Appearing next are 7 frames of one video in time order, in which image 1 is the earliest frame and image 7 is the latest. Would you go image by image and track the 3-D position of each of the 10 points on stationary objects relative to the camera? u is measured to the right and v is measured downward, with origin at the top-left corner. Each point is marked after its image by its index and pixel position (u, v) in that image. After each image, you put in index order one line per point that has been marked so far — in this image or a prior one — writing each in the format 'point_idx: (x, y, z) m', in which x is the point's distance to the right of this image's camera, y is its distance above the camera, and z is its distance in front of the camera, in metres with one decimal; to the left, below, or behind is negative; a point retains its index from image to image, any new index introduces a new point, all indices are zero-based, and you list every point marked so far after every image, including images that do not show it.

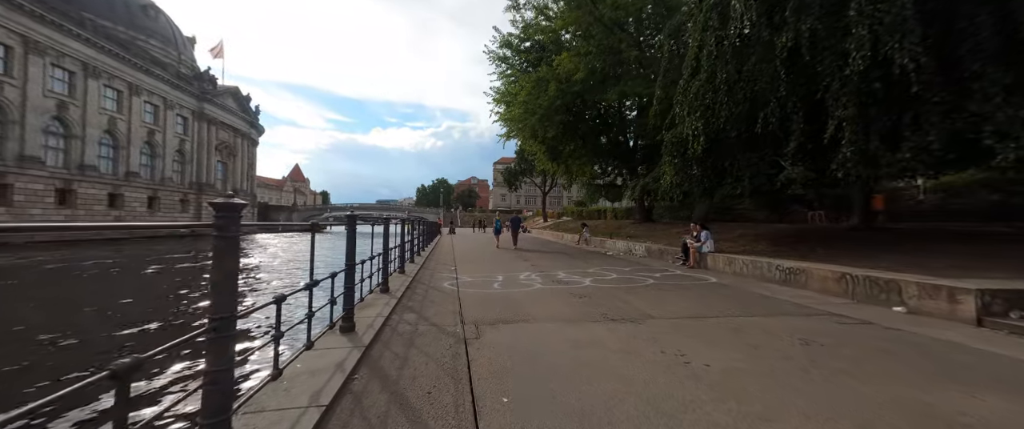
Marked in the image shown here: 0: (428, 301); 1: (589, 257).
0: (-1.7, -1.7, +6.8) m
1: (+3.5, -1.8, +14.7) m
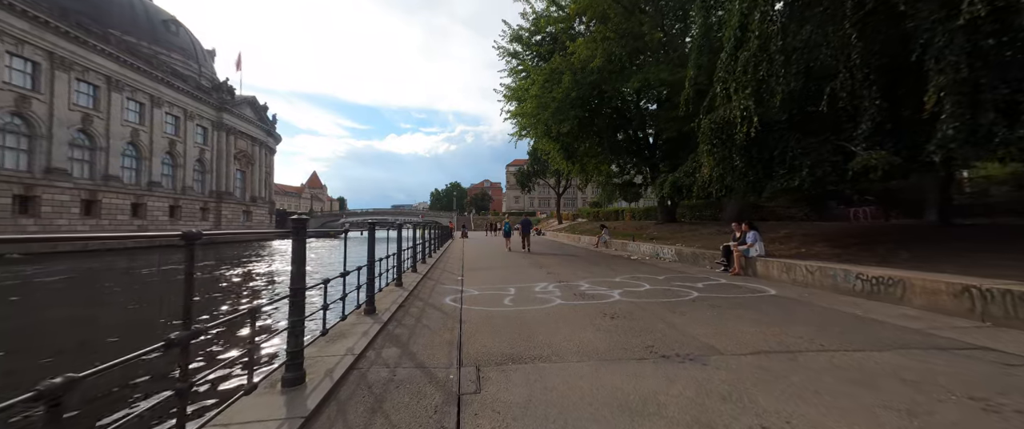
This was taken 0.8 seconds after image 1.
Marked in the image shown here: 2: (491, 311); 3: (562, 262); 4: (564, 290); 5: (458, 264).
0: (-1.5, -1.7, +5.5) m
1: (+4.0, -1.9, +13.3) m
2: (-0.3, -1.7, +5.9) m
3: (+2.0, -1.9, +13.9) m
4: (+1.2, -1.7, +7.7) m
5: (-2.5, -2.2, +15.9) m
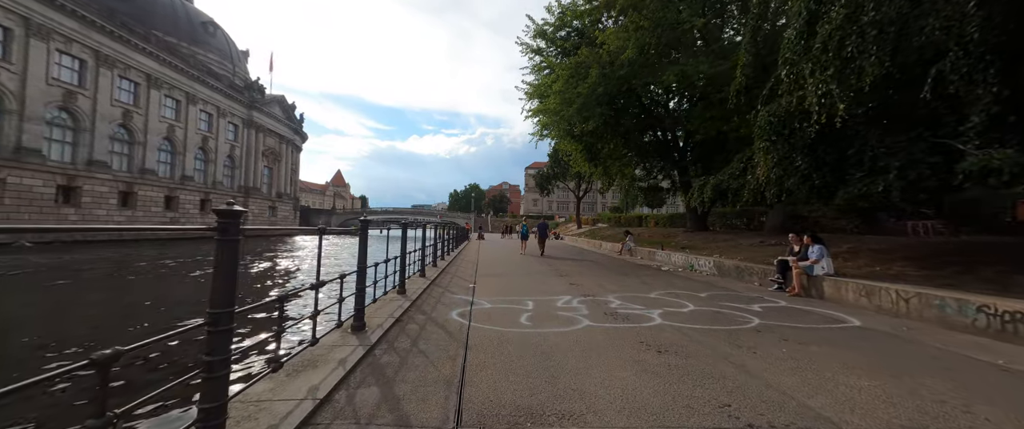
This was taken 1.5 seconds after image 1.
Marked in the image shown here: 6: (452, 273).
0: (-1.2, -1.7, +4.5) m
1: (+4.7, -2.1, +12.0) m
2: (-0.1, -1.7, +4.9) m
3: (+2.7, -2.1, +12.7) m
4: (+1.6, -1.8, +6.6) m
5: (-1.8, -2.3, +14.9) m
6: (-2.3, -2.2, +13.2) m
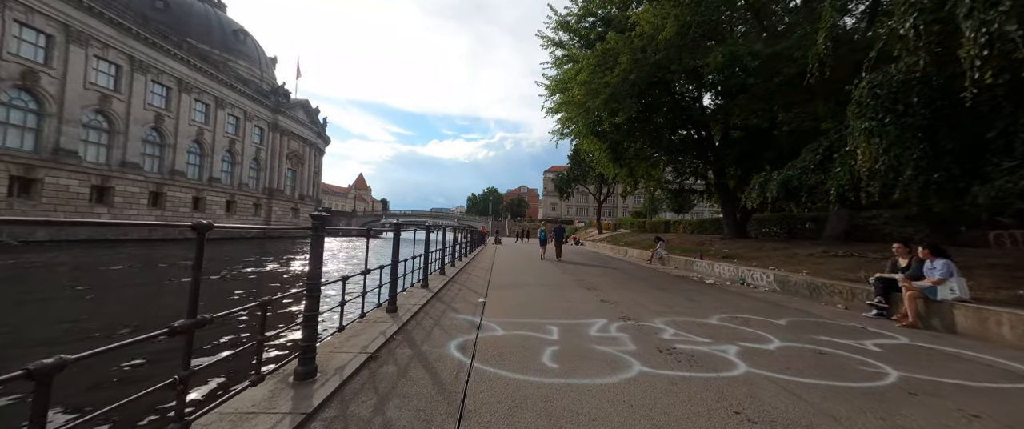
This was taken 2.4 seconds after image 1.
0: (-1.0, -1.7, +3.0) m
1: (+5.2, -2.2, +10.2) m
2: (+0.1, -1.7, +3.3) m
3: (+3.3, -2.2, +11.0) m
4: (+1.9, -1.8, +4.9) m
5: (-1.0, -2.3, +13.4) m
6: (-1.7, -2.3, +11.7) m
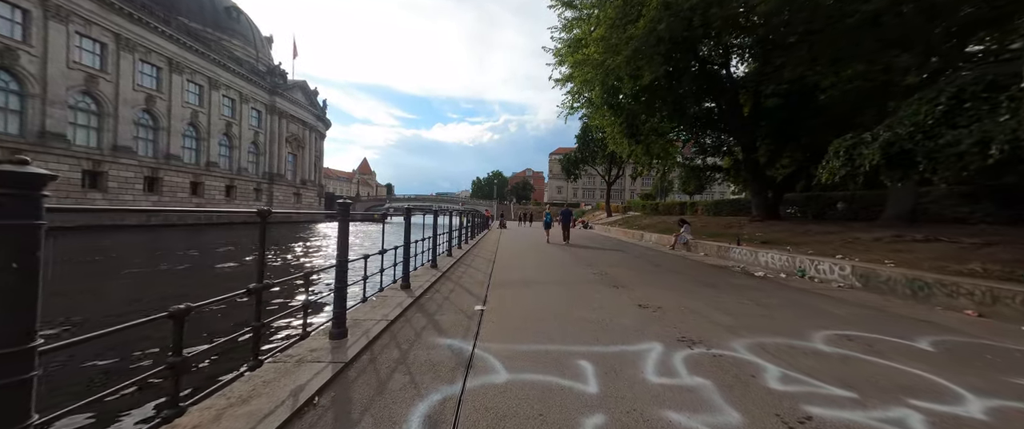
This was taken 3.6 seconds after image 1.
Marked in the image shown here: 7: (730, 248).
0: (-1.0, -1.5, +1.1) m
1: (+5.4, -1.6, +8.2) m
2: (+0.2, -1.5, +1.4) m
3: (+3.5, -1.6, +9.0) m
4: (+2.0, -1.5, +3.0) m
5: (-0.8, -1.7, +11.6) m
6: (-1.5, -1.7, +9.9) m
7: (+8.0, -1.2, +12.4) m
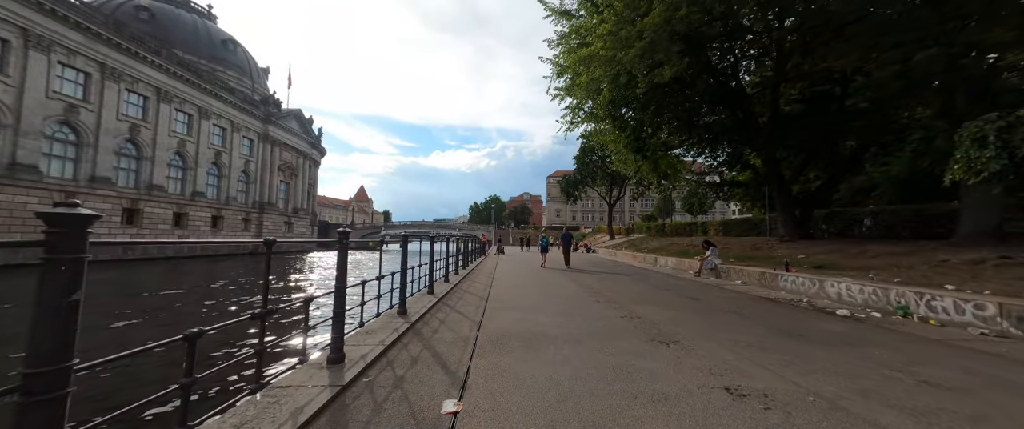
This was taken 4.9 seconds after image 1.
0: (-1.0, -1.4, -1.2) m
1: (+5.3, -1.9, +5.8) m
2: (+0.2, -1.4, -1.0) m
3: (+3.4, -2.0, +6.7) m
4: (+2.0, -1.5, +0.6) m
5: (-0.9, -2.4, +9.1) m
6: (-1.5, -2.3, +7.5) m
7: (+7.9, -1.8, +10.1) m
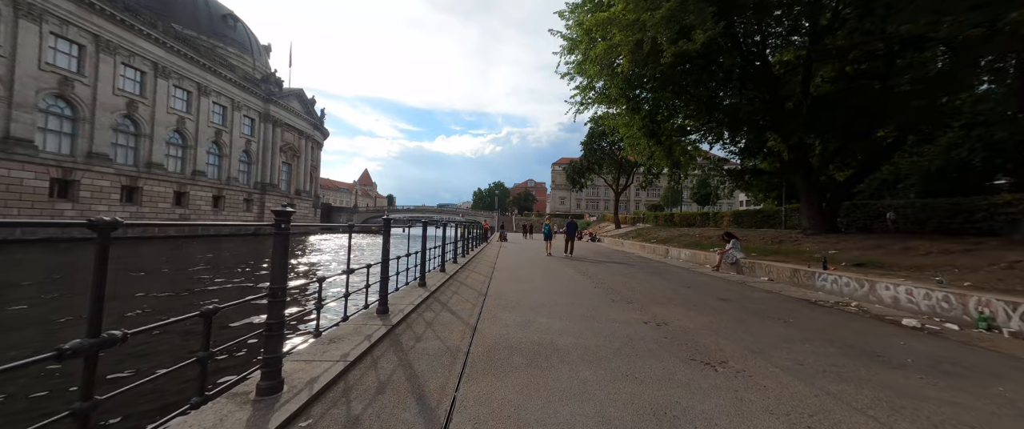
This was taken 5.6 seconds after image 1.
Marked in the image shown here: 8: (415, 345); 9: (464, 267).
0: (-1.0, -1.4, -2.3) m
1: (+5.4, -1.8, +4.7) m
2: (+0.1, -1.4, -2.0) m
3: (+3.5, -1.8, +5.6) m
4: (+1.9, -1.5, -0.5) m
5: (-0.8, -2.0, +8.1) m
6: (-1.5, -1.9, +6.4) m
7: (+8.0, -1.5, +8.9) m
8: (-1.2, -1.7, +4.3) m
9: (-2.3, -2.5, +15.2) m
